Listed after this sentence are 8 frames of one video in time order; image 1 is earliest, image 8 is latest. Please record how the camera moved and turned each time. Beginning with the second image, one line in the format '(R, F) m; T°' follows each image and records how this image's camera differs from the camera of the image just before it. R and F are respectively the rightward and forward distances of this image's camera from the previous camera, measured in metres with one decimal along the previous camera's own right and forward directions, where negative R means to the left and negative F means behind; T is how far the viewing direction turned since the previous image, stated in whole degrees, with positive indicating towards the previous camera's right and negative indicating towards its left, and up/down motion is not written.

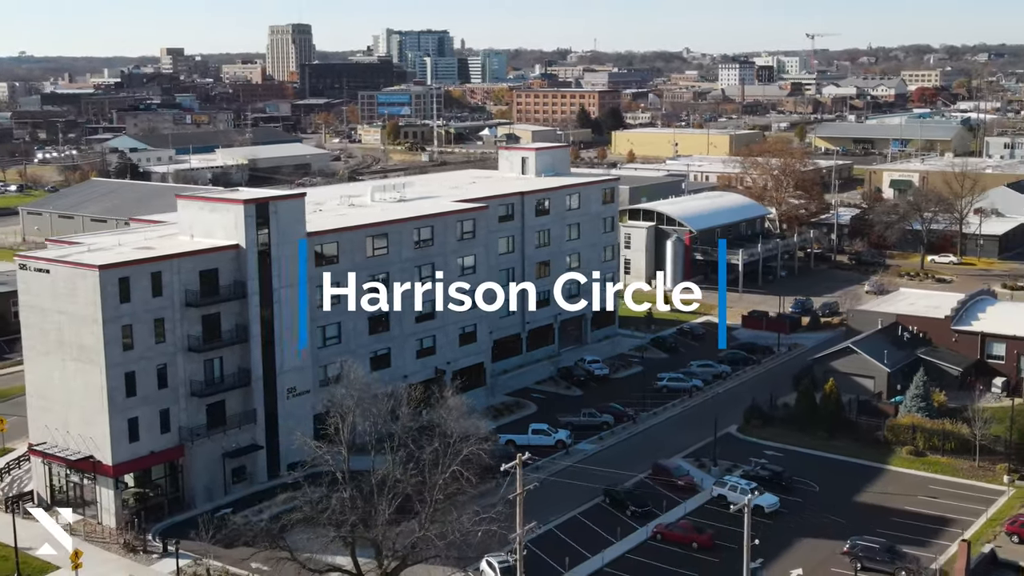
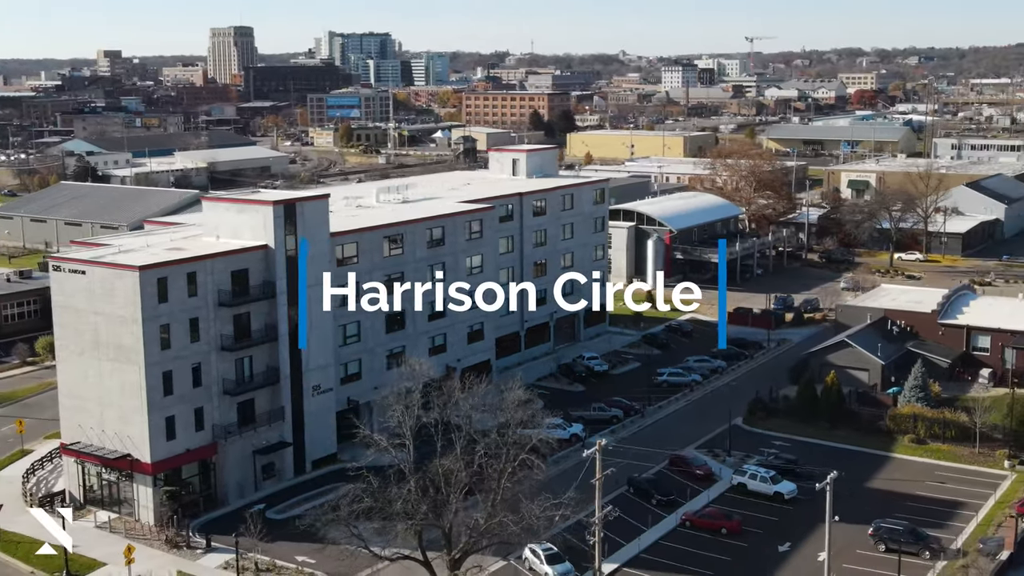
(-2.7, -1.0) m; +3°
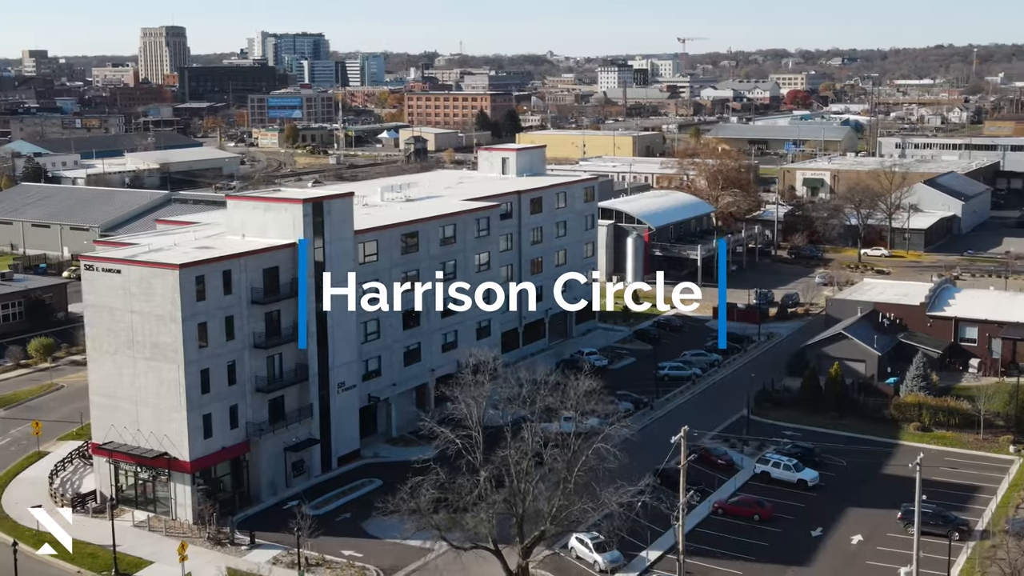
(-3.1, -0.5) m; +3°
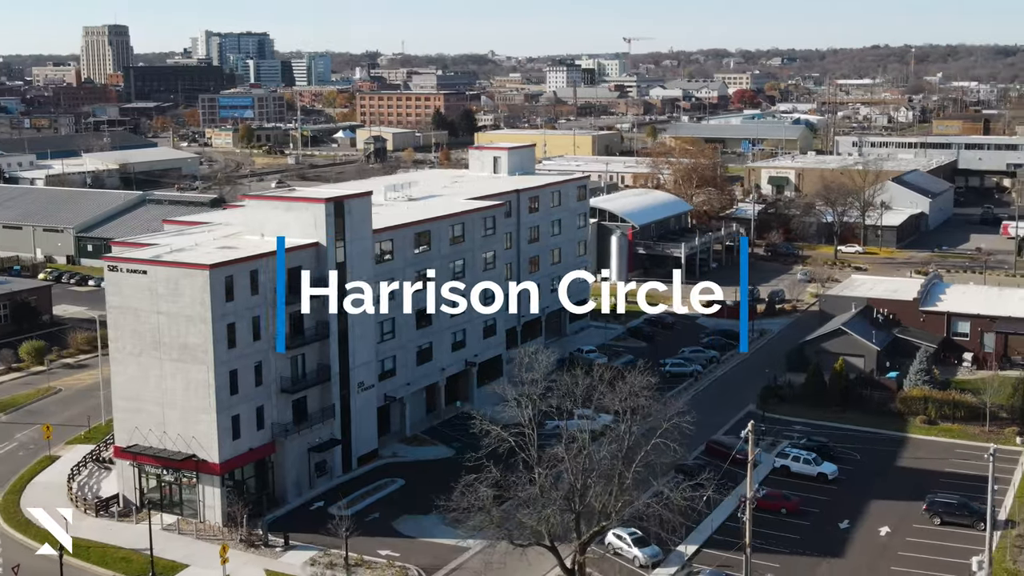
(-2.5, 0.0) m; +3°
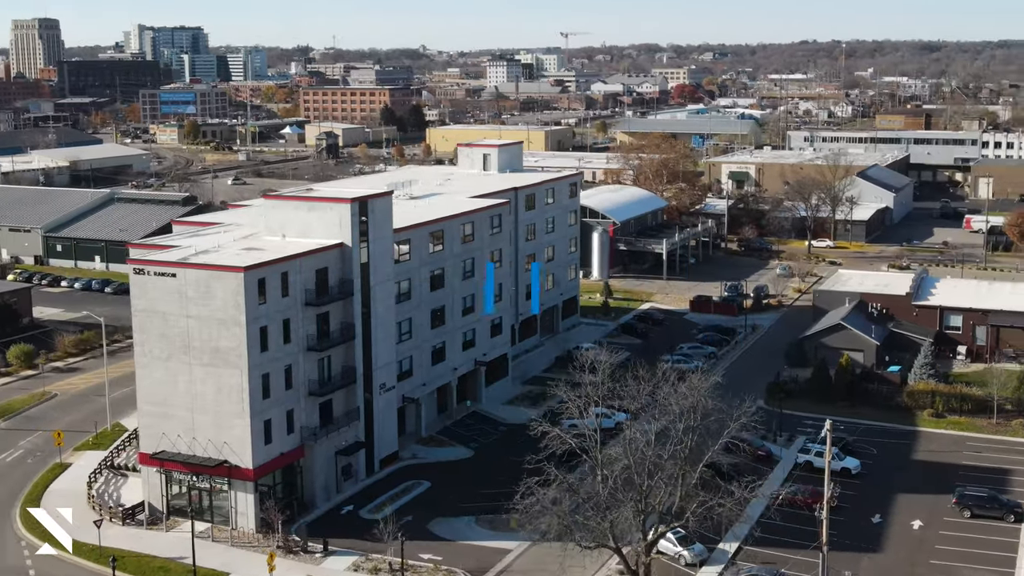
(-2.9, +0.3) m; +3°
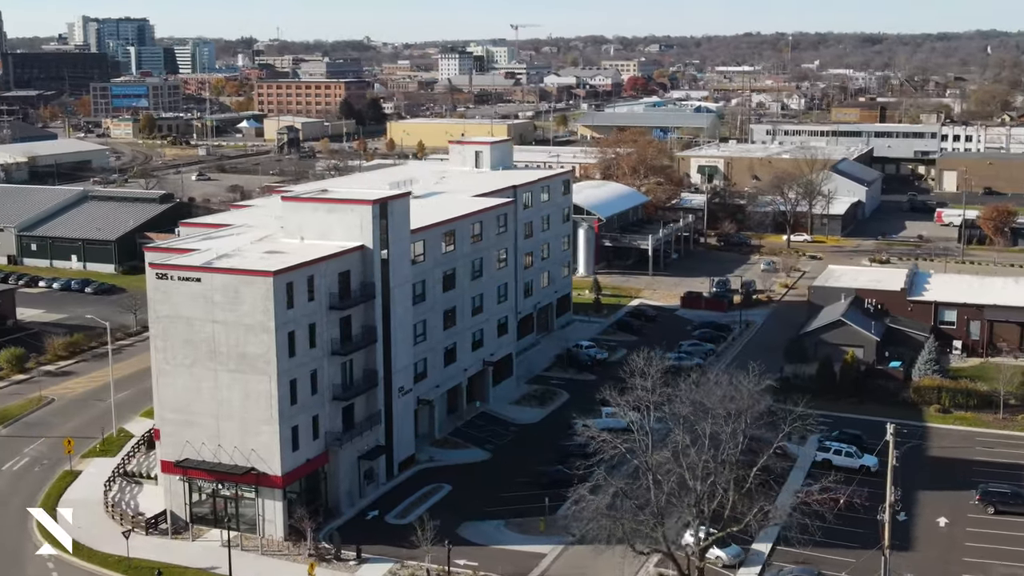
(-2.3, +0.3) m; +2°
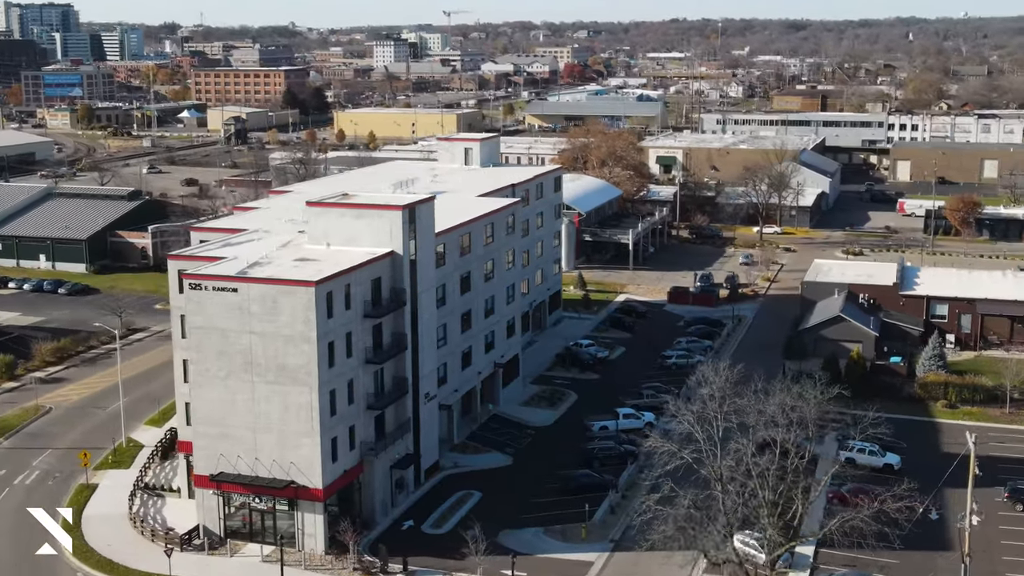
(-3.1, +0.4) m; +3°
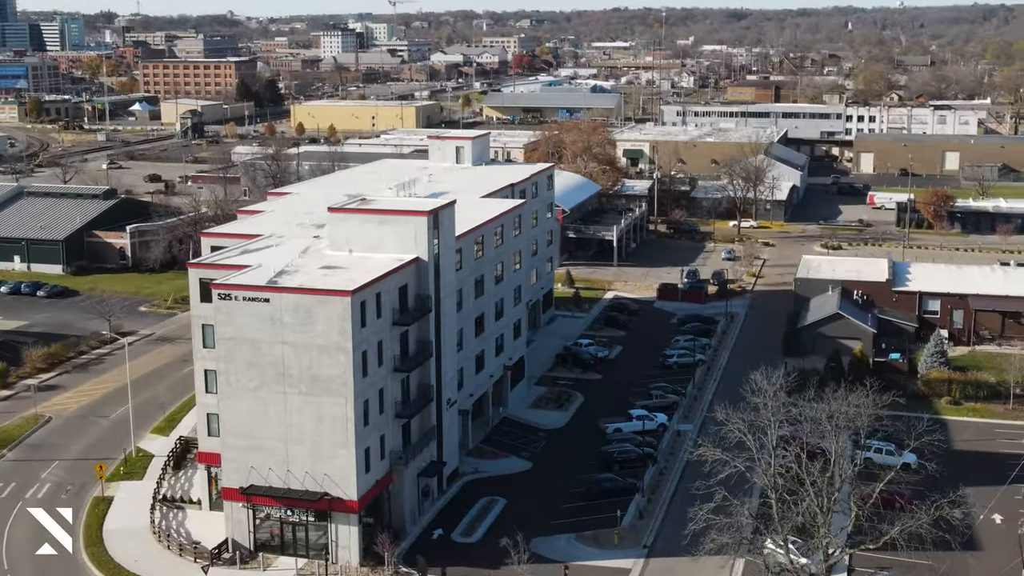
(-2.5, +0.3) m; +3°
